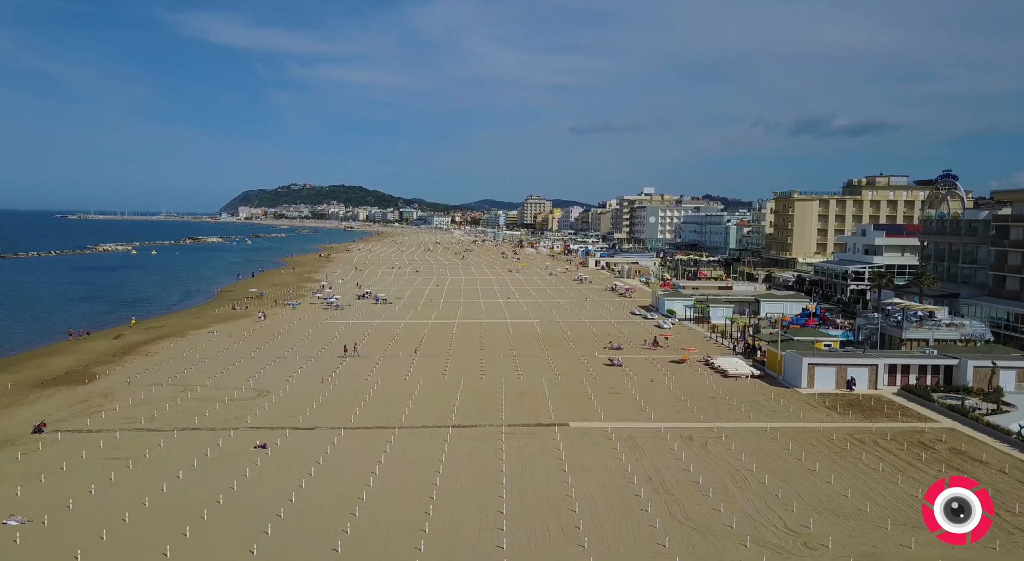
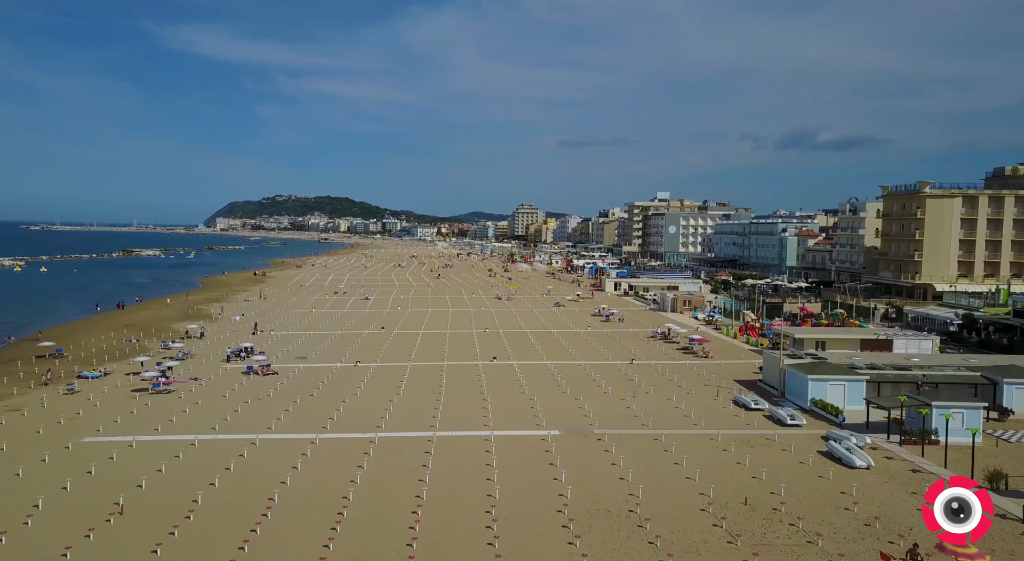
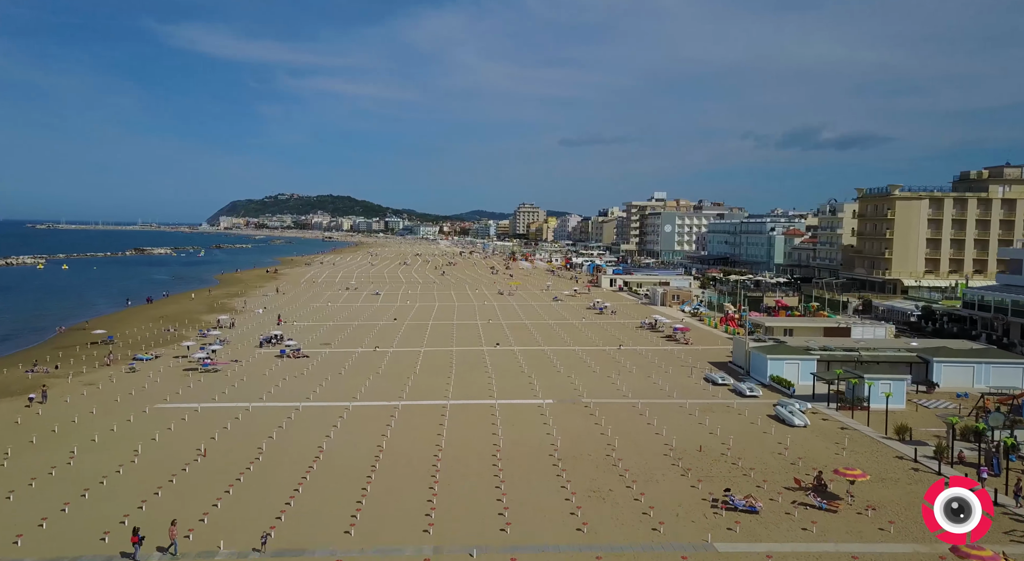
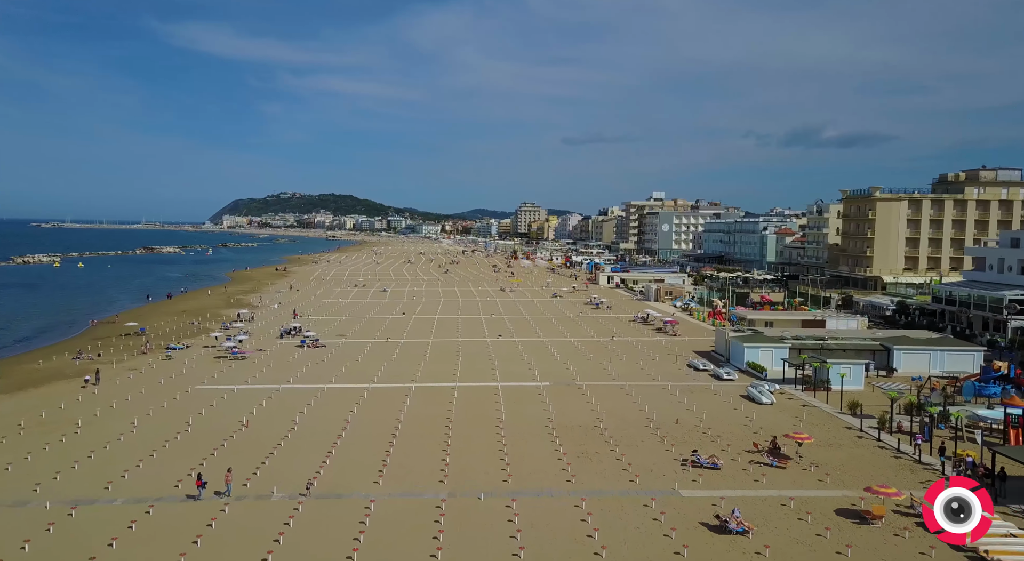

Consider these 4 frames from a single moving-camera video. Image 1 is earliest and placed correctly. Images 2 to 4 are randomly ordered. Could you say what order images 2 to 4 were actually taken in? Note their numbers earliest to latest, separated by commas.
4, 3, 2
